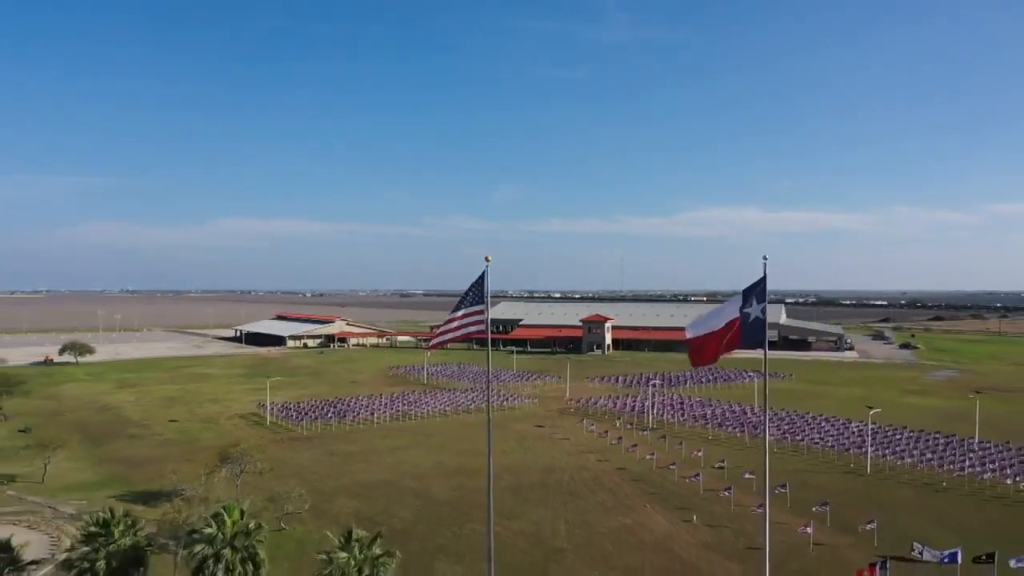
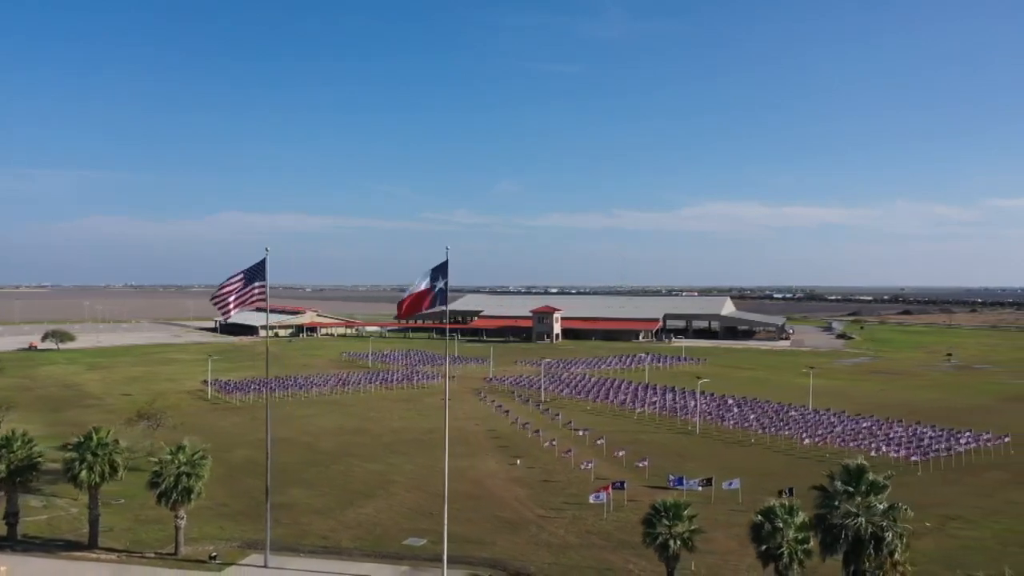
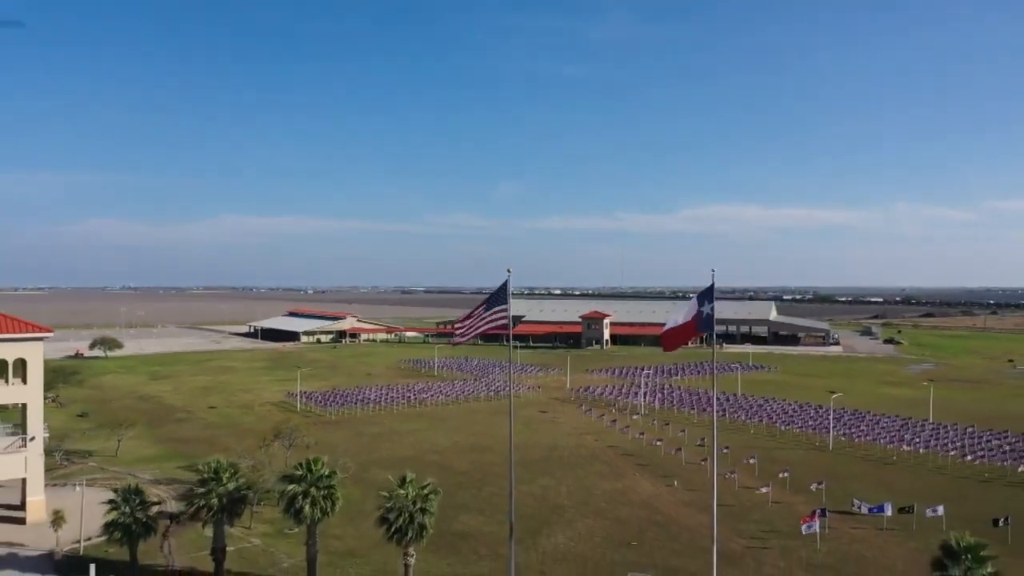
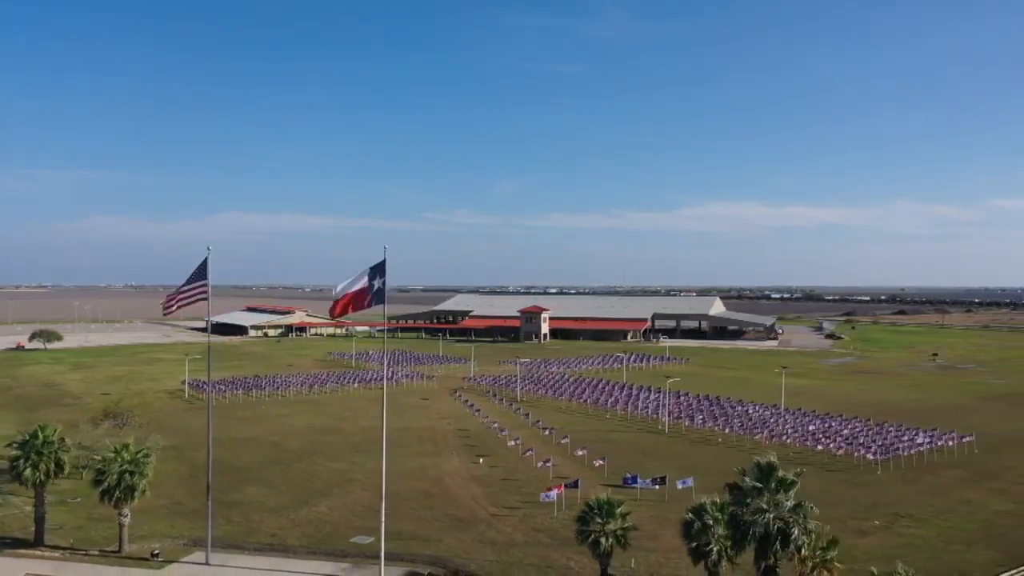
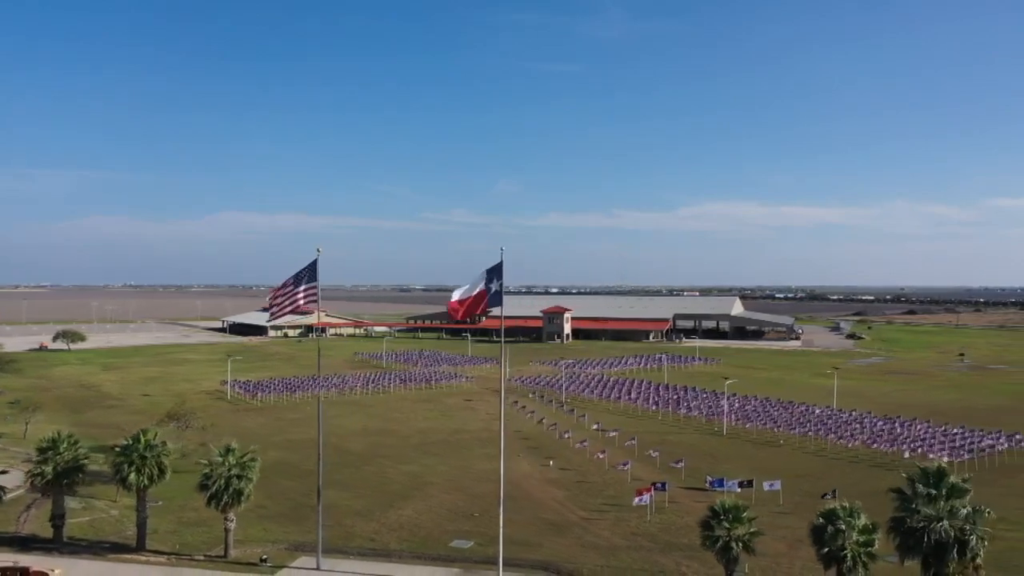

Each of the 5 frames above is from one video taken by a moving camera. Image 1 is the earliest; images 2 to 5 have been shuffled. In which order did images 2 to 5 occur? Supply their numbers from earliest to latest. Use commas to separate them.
3, 5, 2, 4
